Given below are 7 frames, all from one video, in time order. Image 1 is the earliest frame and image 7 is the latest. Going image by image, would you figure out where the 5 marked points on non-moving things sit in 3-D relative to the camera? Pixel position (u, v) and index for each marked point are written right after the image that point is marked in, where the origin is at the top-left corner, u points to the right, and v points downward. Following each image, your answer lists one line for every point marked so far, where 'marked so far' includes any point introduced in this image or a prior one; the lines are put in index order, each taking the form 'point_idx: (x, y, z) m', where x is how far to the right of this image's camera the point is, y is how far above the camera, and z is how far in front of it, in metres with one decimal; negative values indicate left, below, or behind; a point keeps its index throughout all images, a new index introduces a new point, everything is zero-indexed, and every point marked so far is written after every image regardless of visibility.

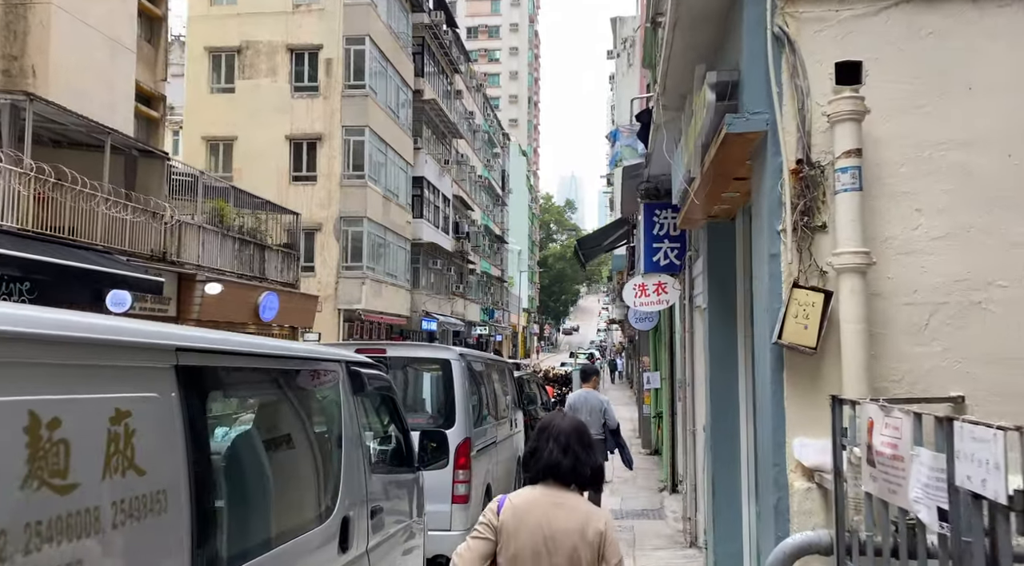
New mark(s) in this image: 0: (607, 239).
0: (+2.0, +0.9, +16.8) m
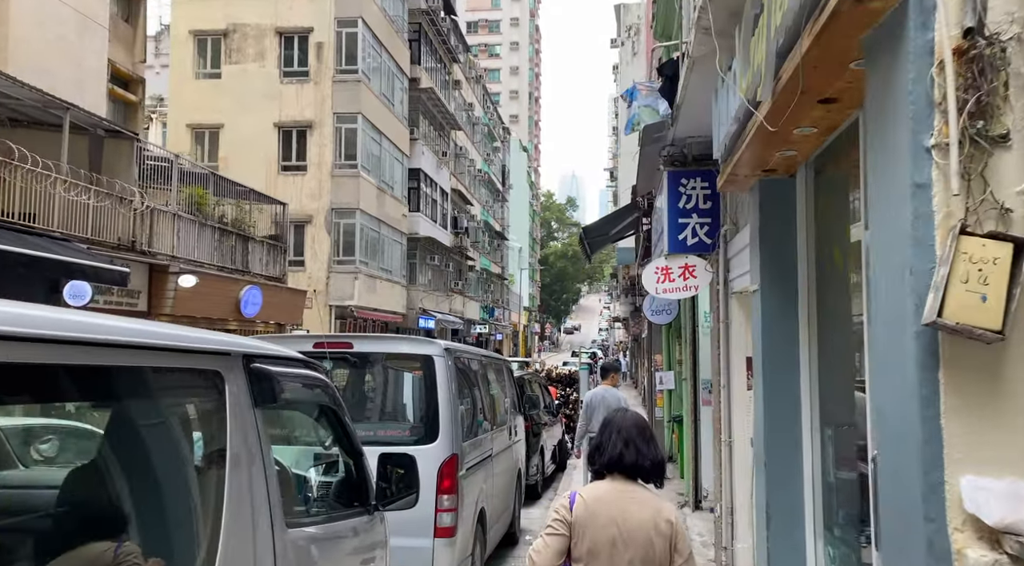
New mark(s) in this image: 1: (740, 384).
0: (+2.0, +1.0, +15.5) m
1: (+1.8, -0.8, +6.6) m
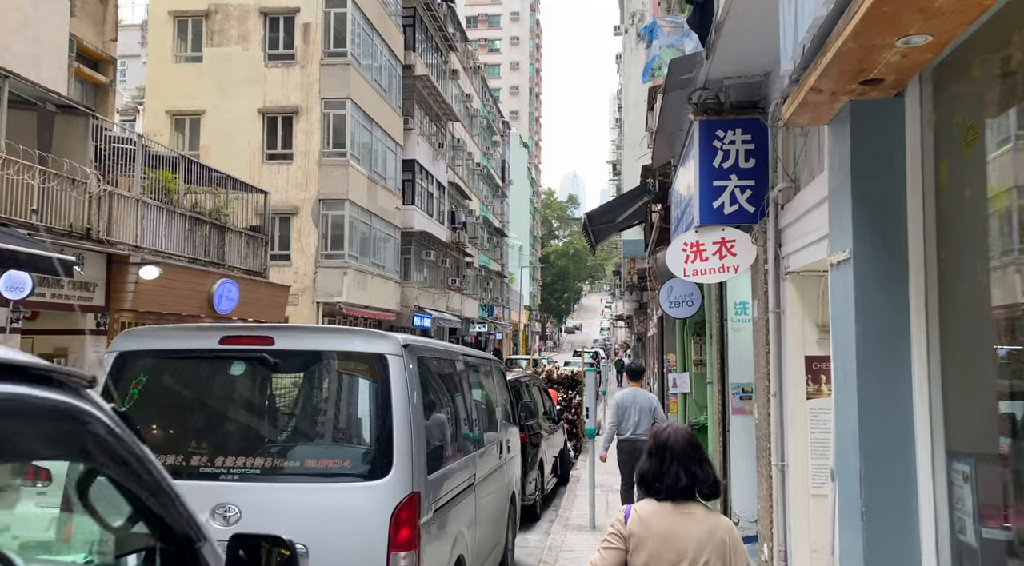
0: (+1.9, +1.2, +14.0) m
1: (+1.8, -0.7, +5.1) m
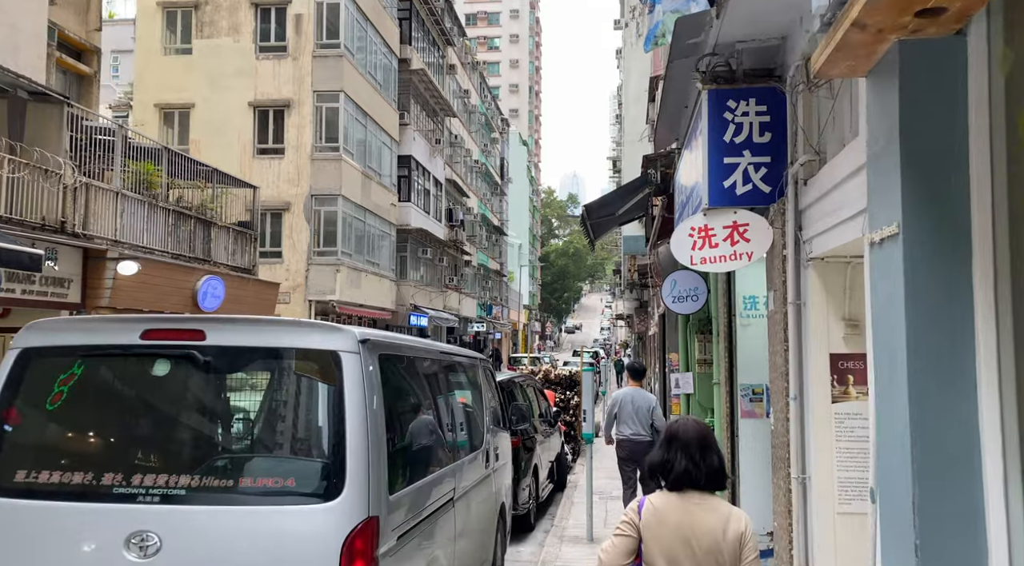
0: (+1.8, +1.2, +13.4) m
1: (+1.7, -0.6, +4.5) m
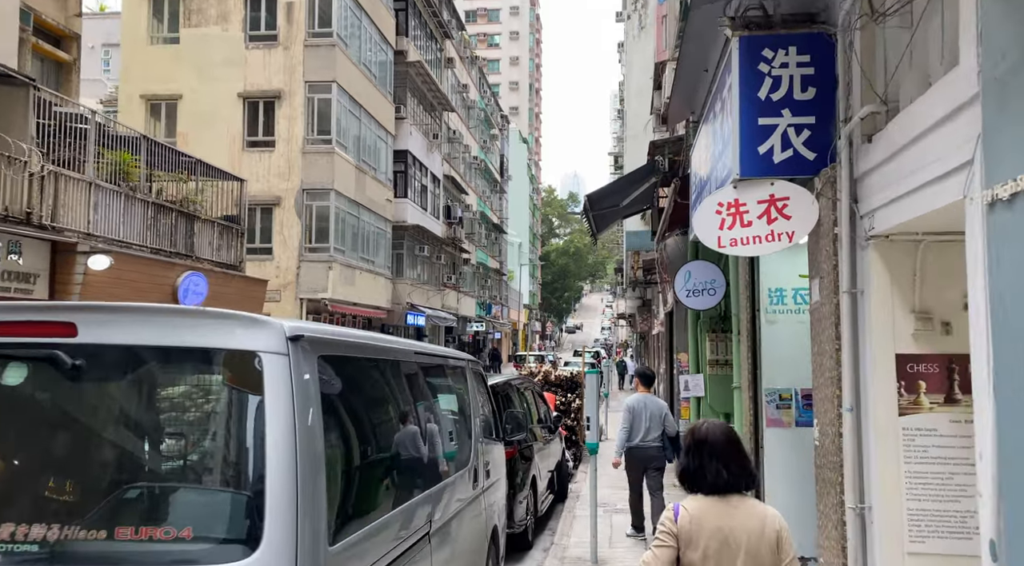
0: (+1.8, +1.3, +12.6) m
1: (+1.6, -0.6, +3.7) m
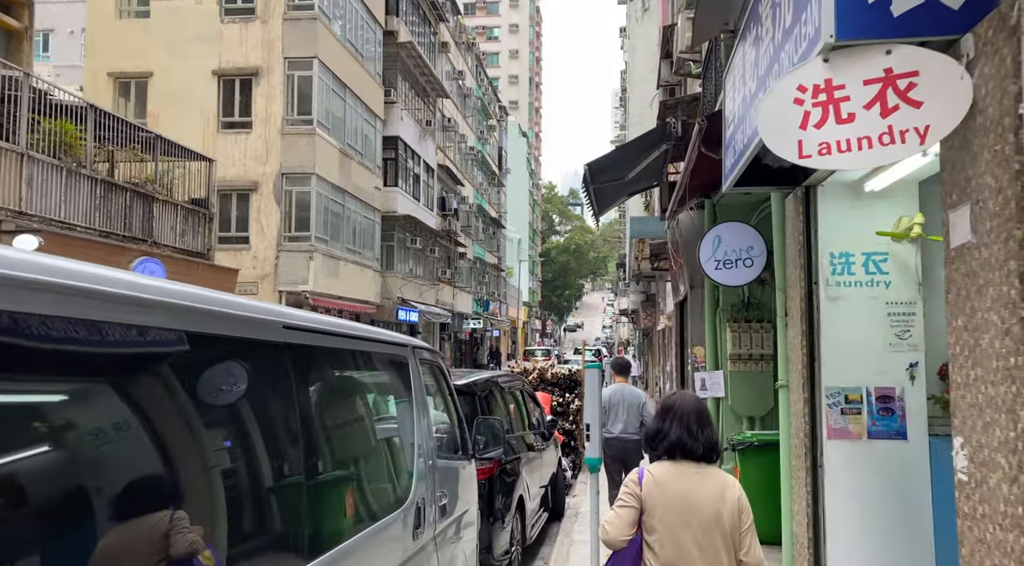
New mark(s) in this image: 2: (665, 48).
0: (+1.6, +1.5, +11.0) m
1: (+1.5, -0.4, +2.1) m
2: (+2.7, +4.3, +14.9) m
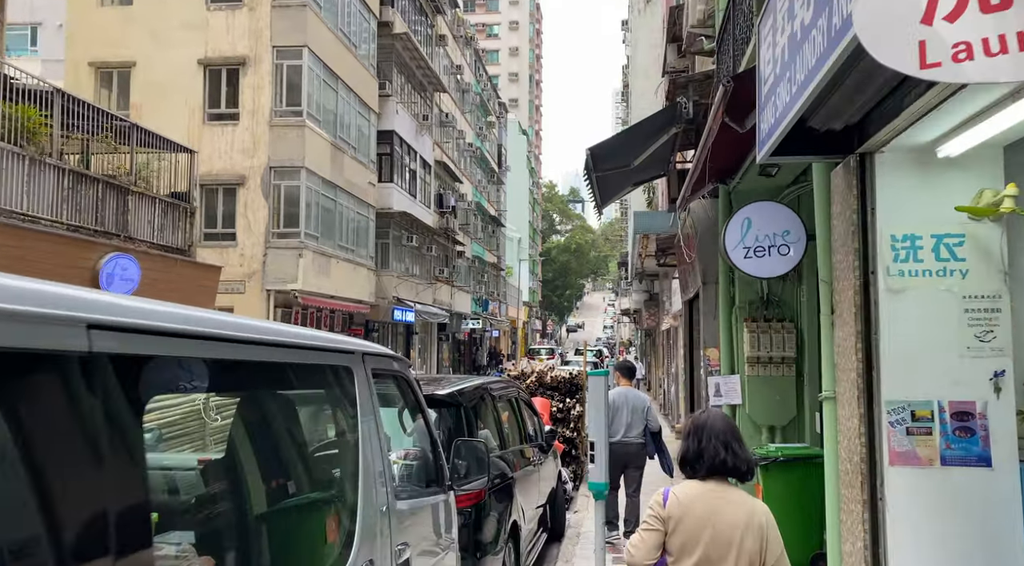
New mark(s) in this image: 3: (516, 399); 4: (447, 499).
0: (+1.6, +1.6, +10.1) m
1: (+1.4, -0.3, +1.2) m
2: (+2.7, +4.3, +14.0) m
3: (0.0, -1.1, +7.5) m
4: (-0.3, -1.0, +4.0) m
